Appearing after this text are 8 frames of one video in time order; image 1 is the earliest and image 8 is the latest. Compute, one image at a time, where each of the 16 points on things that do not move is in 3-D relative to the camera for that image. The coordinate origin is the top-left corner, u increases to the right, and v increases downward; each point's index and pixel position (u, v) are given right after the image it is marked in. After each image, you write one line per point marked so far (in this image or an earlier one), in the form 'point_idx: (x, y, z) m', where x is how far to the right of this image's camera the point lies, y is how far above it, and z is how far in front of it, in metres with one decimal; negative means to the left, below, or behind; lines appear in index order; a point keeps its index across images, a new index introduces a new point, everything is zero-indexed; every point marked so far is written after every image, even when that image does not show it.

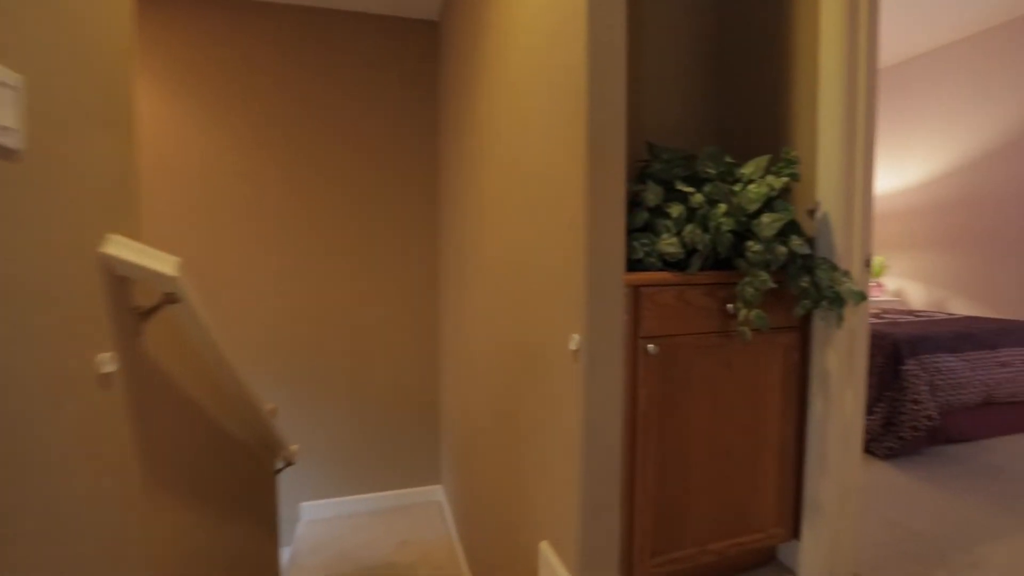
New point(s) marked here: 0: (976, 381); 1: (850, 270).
0: (+2.3, -0.5, +2.4) m
1: (+0.9, 0.0, +1.3) m
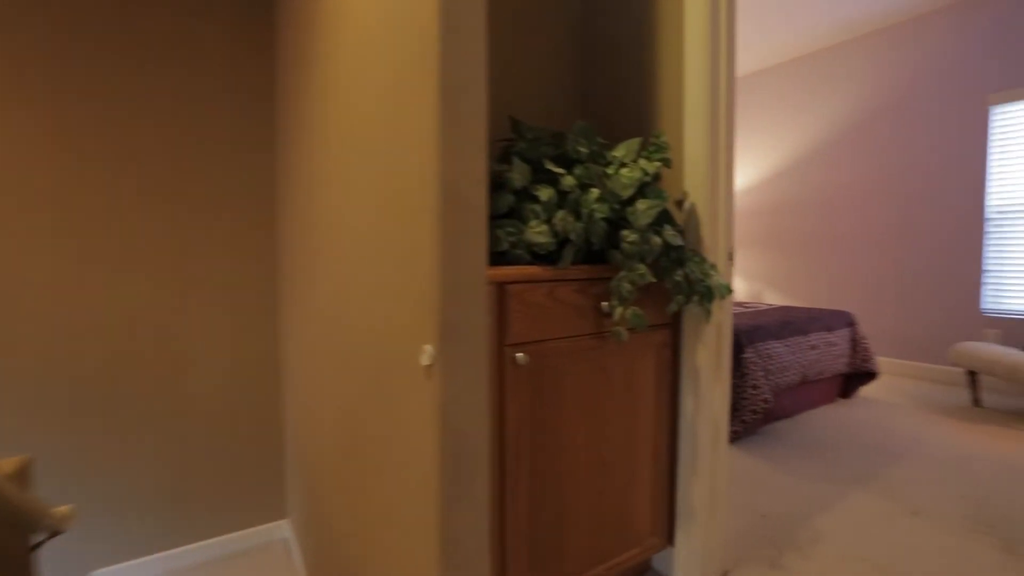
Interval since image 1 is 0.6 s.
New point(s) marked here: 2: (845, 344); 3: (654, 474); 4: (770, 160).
0: (+1.6, -0.4, +2.7) m
1: (+0.5, +0.1, +1.2) m
2: (+2.1, -0.4, +3.0) m
3: (+0.4, -0.5, +1.3) m
4: (+2.5, +1.2, +4.5) m
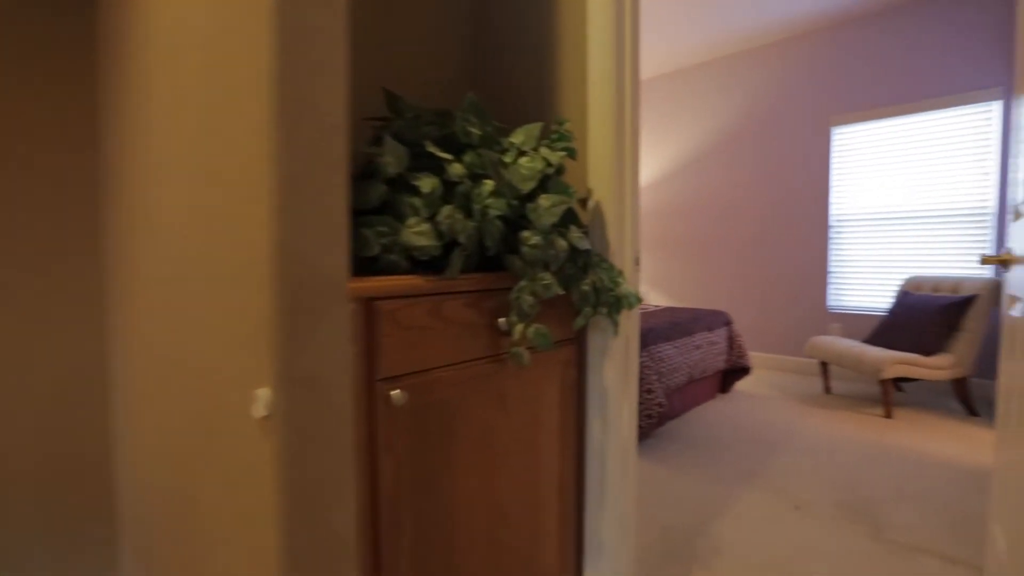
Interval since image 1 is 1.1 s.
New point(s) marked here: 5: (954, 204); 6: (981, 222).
0: (+1.0, -0.4, +2.8) m
1: (+0.3, 0.0, +1.1) m
2: (+1.4, -0.4, +3.2) m
3: (+0.1, -0.5, +1.2) m
4: (+1.4, +1.2, +4.7) m
5: (+3.1, +0.6, +3.3) m
6: (+3.2, +0.5, +3.2) m
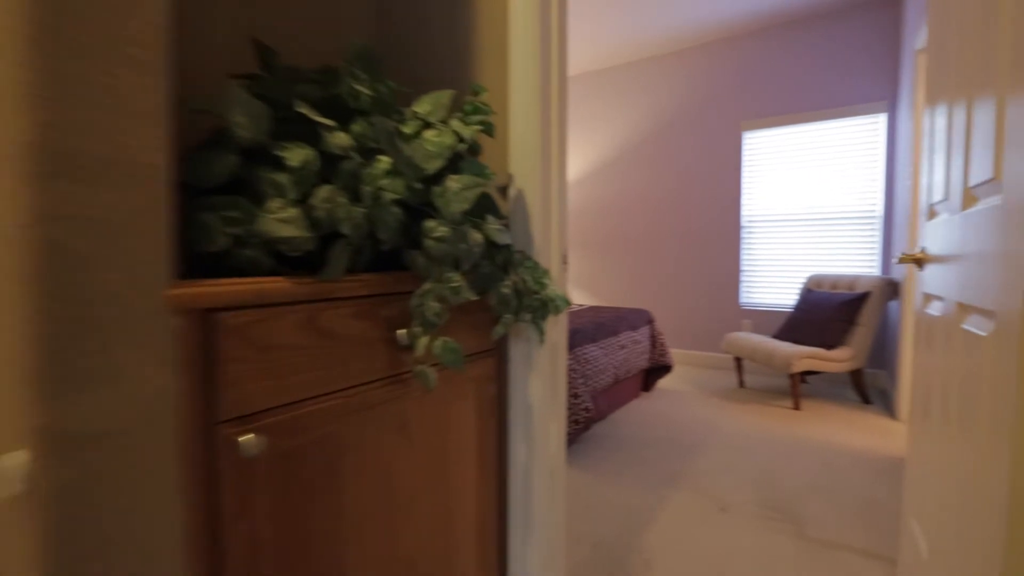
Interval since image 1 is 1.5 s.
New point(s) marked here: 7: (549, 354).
0: (+0.5, -0.4, +2.7) m
1: (+0.1, 0.0, +1.0) m
2: (+0.9, -0.4, +3.2) m
3: (-0.1, -0.5, +1.0) m
4: (+0.7, +1.2, +4.7) m
5: (+2.5, +0.6, +3.6) m
6: (+2.7, +0.5, +3.5) m
7: (+0.1, -0.1, +1.0) m
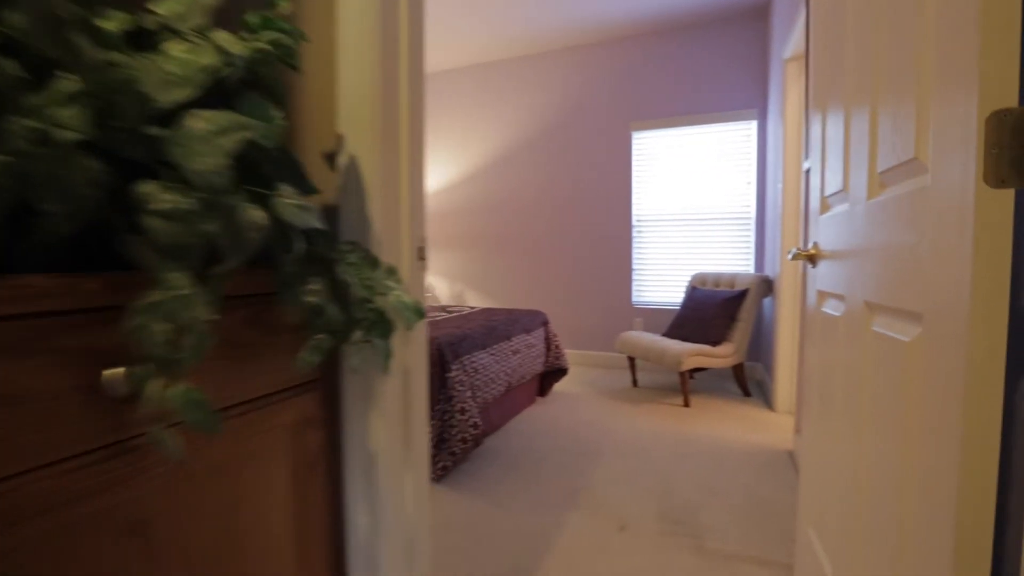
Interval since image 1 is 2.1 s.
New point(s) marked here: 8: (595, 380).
0: (-0.1, -0.4, +2.5) m
1: (-0.2, 0.0, +0.7) m
2: (+0.2, -0.4, +3.1) m
3: (-0.3, -0.6, +0.7) m
4: (-0.4, +1.2, +4.5) m
5: (+1.7, +0.6, +3.8) m
6: (+1.8, +0.5, +3.7) m
7: (-0.2, -0.1, +0.7) m
8: (+0.6, -0.7, +3.7) m
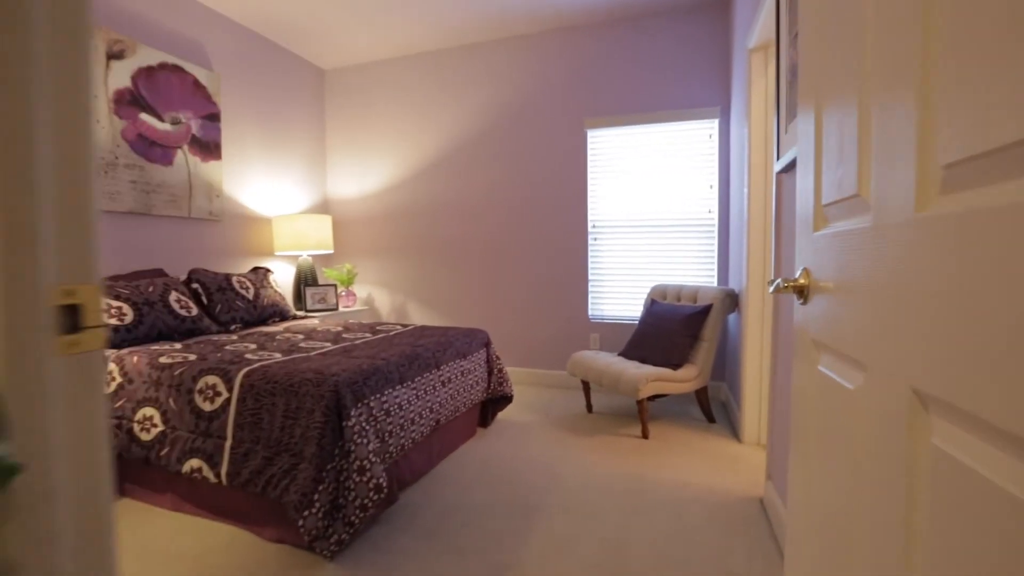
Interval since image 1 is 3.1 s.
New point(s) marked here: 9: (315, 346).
0: (-0.4, -0.5, +2.1) m
1: (-0.4, 0.0, +0.3) m
2: (-0.2, -0.5, +2.7) m
3: (-0.5, -0.6, +0.3) m
4: (-0.8, +1.1, +4.1) m
5: (+1.3, +0.5, +3.5) m
6: (+1.4, +0.4, +3.4) m
7: (-0.4, -0.2, +0.3) m
8: (+0.2, -0.8, +3.3) m
9: (-1.0, -0.3, +2.4) m
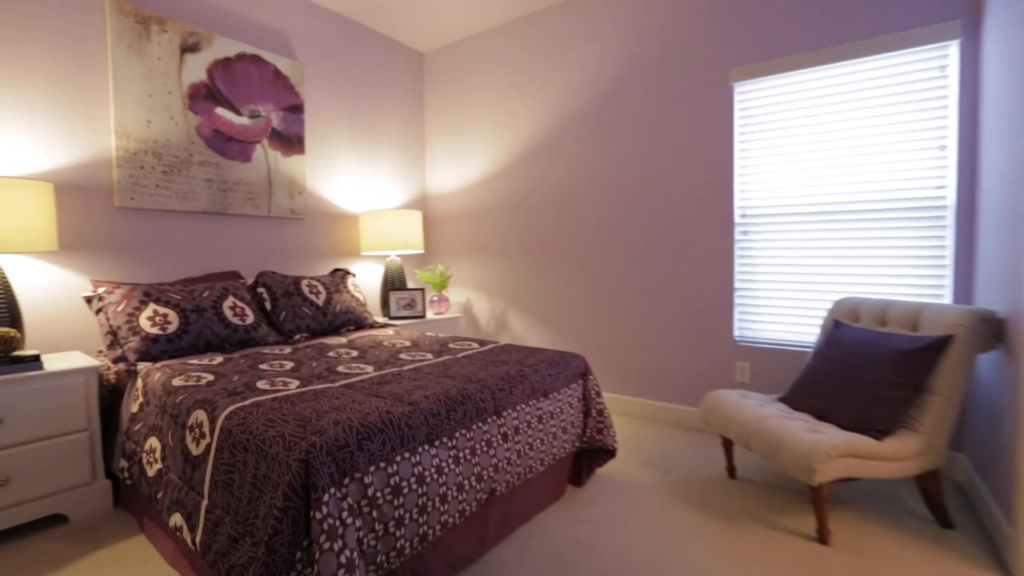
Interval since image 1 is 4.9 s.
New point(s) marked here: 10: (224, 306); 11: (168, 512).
0: (-0.1, -0.6, +1.5) m
1: (-0.6, -0.1, -0.2) m
2: (+0.2, -0.5, +2.0) m
3: (-0.8, -0.7, -0.2) m
4: (0.0, +1.1, +3.5) m
5: (+1.9, +0.5, +2.3) m
6: (+2.0, +0.3, +2.2) m
7: (-0.6, -0.3, -0.2) m
8: (+0.8, -0.9, +2.4) m
9: (-0.6, -0.3, +1.9) m
10: (-1.4, -0.1, +2.2) m
11: (-1.1, -0.7, +1.5) m
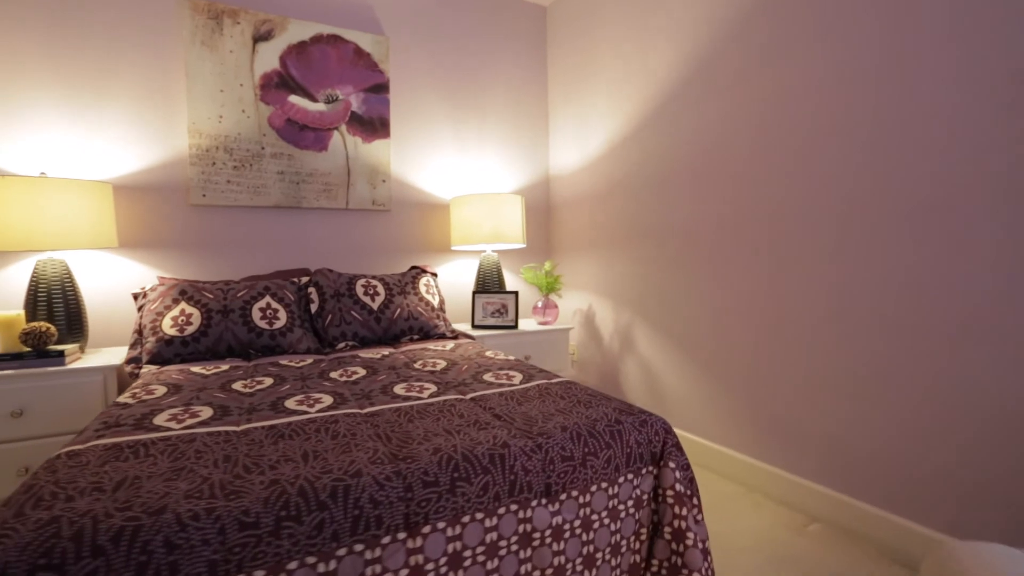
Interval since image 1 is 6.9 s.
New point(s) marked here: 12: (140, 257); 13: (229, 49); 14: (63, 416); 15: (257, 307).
0: (-0.4, -0.6, +0.8) m
1: (-1.6, -0.1, -0.5) m
2: (+0.2, -0.5, +1.1) m
3: (-1.7, -0.7, -0.4) m
4: (+0.7, +1.0, +2.5) m
5: (+1.8, +0.4, +0.6) m
6: (+1.9, +0.2, +0.5) m
7: (-1.6, -0.3, -0.5) m
8: (+0.9, -0.9, +1.2) m
9: (-0.6, -0.3, +1.4) m
10: (-1.1, -0.1, +2.0) m
11: (-1.2, -0.7, +1.3) m
12: (-1.7, +0.1, +2.2) m
13: (-1.4, +1.2, +2.3) m
14: (-1.7, -0.5, +1.7) m
15: (-1.1, -0.1, +2.1) m
